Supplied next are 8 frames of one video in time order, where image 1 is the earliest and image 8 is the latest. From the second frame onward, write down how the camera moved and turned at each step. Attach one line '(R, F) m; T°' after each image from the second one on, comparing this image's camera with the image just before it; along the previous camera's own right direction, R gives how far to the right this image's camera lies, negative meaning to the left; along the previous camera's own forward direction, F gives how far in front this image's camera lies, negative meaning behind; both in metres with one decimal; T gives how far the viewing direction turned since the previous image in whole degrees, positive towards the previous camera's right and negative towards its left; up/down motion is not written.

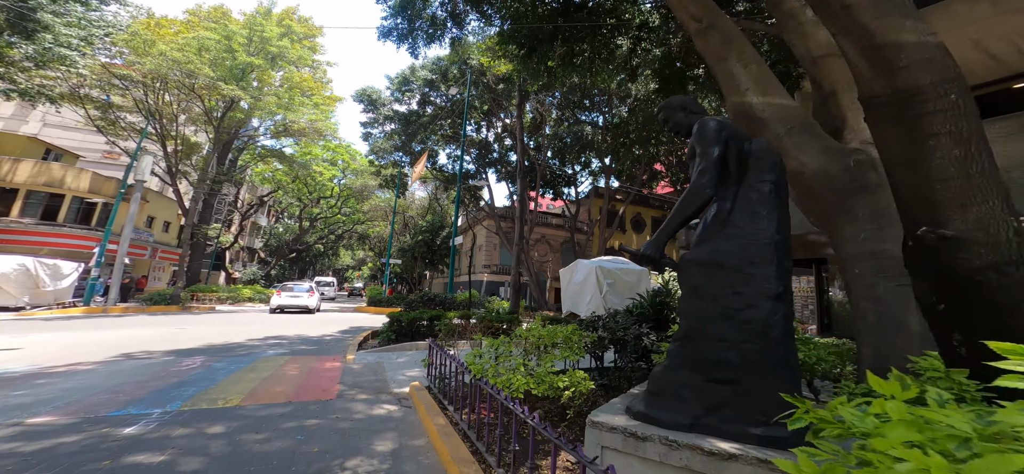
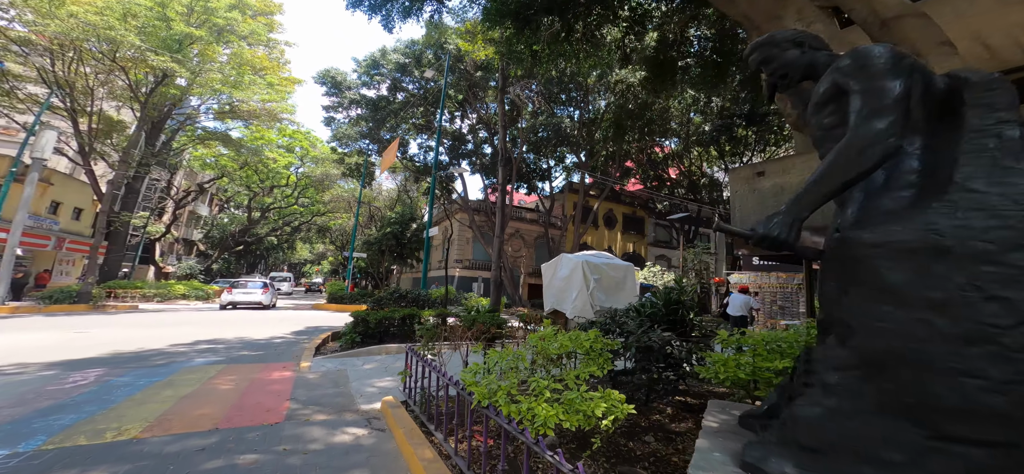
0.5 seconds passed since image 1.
(-0.2, +0.6) m; +5°
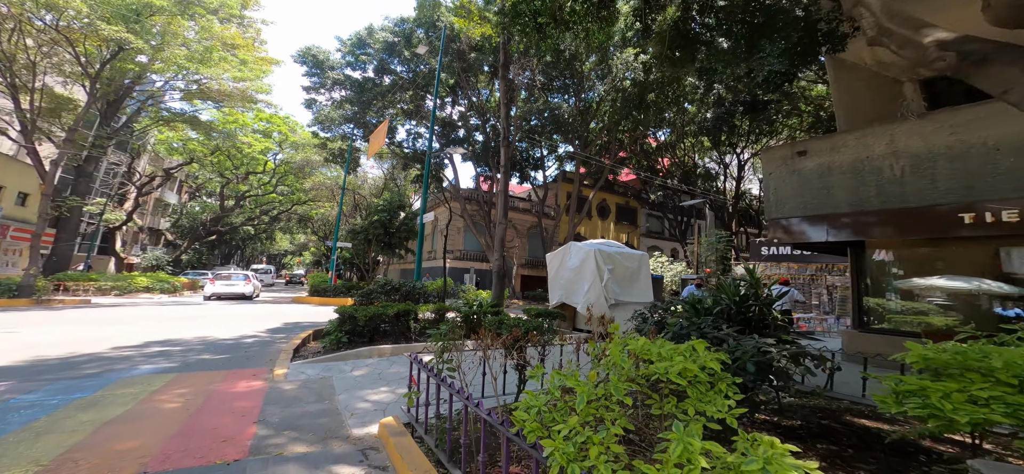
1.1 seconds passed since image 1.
(-0.3, +0.7) m; +2°
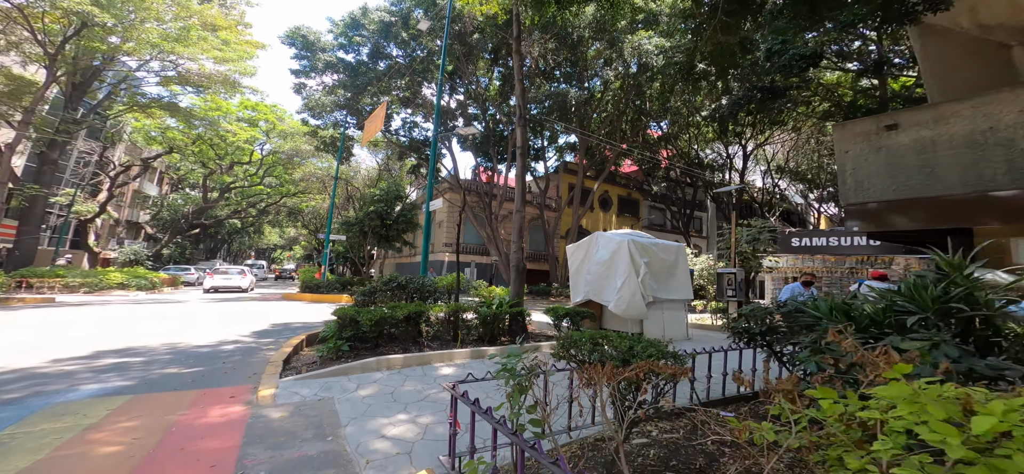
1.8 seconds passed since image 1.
(-0.4, +0.8) m; +1°
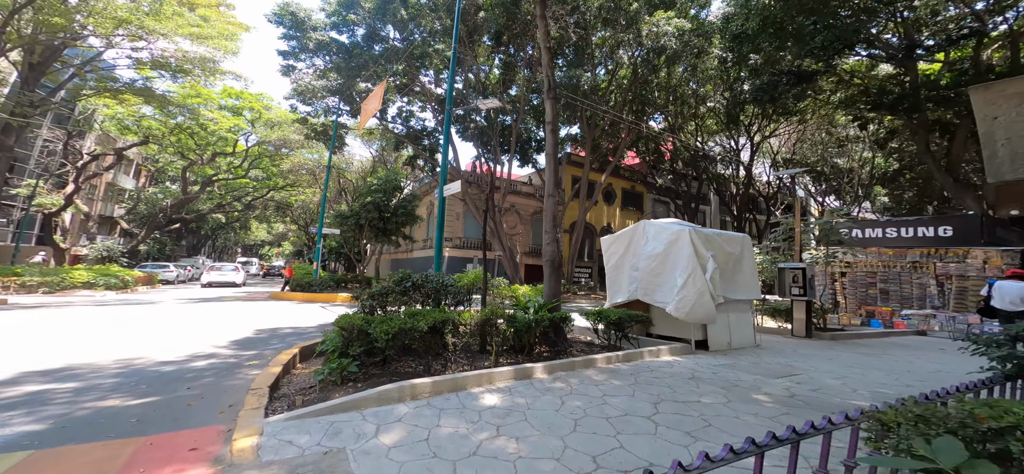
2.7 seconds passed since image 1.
(-0.5, +0.9) m; +1°
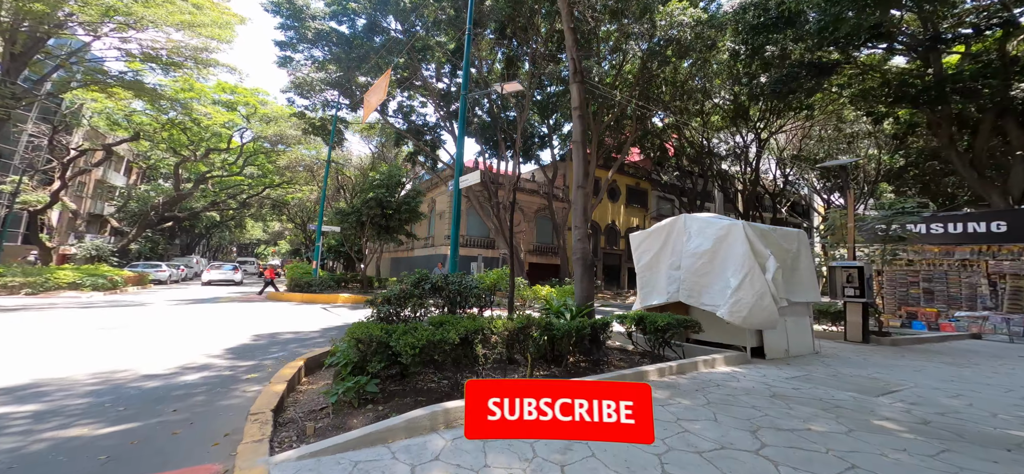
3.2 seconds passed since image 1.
(-0.3, +0.5) m; 0°
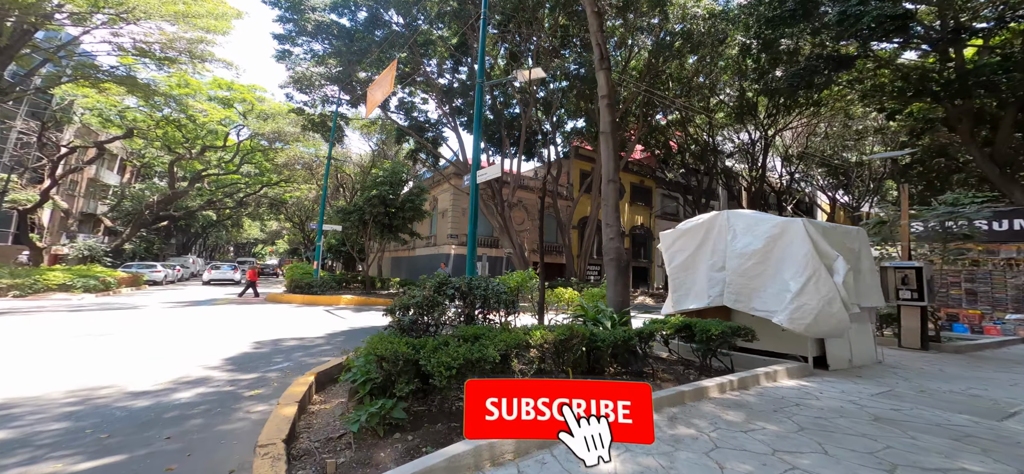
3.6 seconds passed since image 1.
(-0.3, +0.4) m; 0°
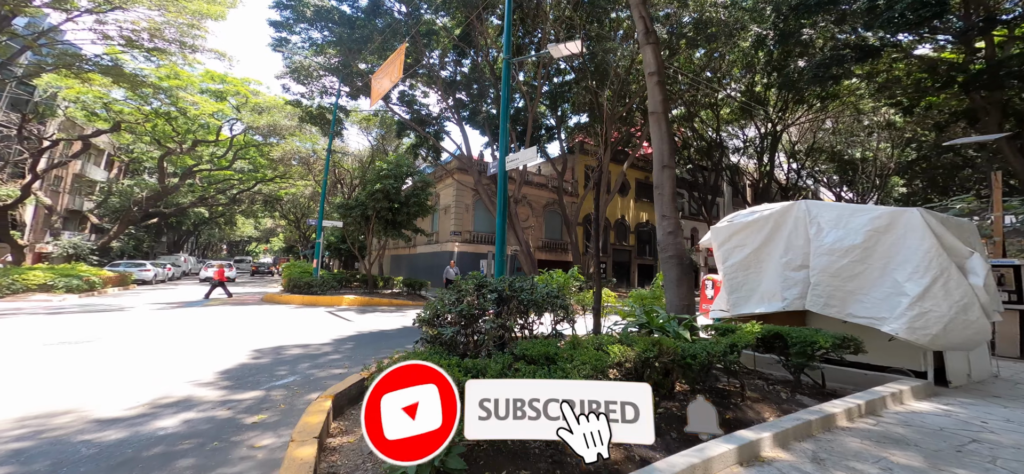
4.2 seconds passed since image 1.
(-0.4, +0.6) m; +1°
